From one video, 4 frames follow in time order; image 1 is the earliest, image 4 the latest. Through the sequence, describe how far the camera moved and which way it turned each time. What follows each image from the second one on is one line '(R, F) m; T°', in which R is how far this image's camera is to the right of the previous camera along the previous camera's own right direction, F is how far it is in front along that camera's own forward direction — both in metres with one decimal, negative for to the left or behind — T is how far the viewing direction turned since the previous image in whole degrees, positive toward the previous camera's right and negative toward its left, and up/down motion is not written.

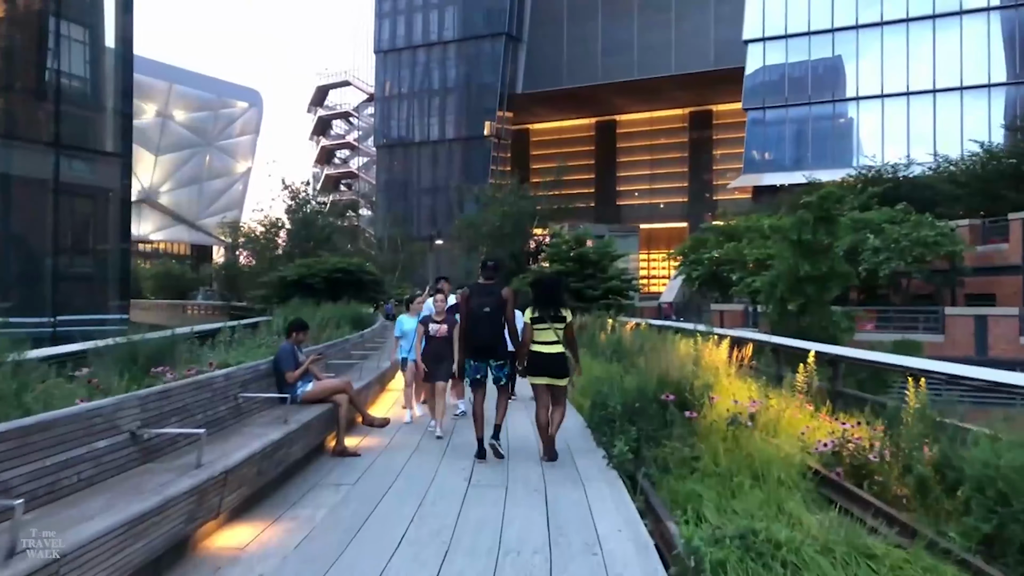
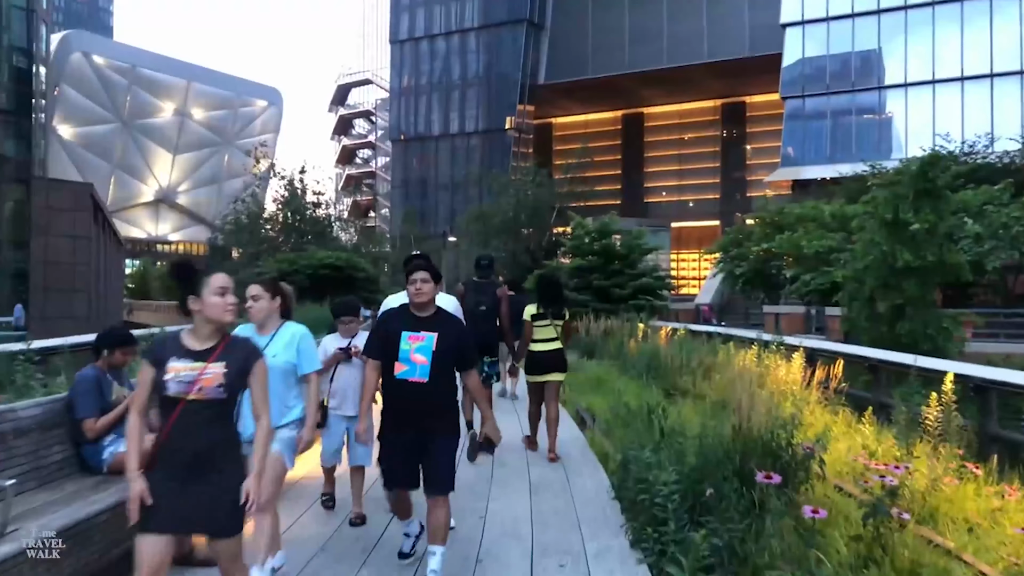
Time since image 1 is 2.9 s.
(+0.3, +3.3) m; -2°
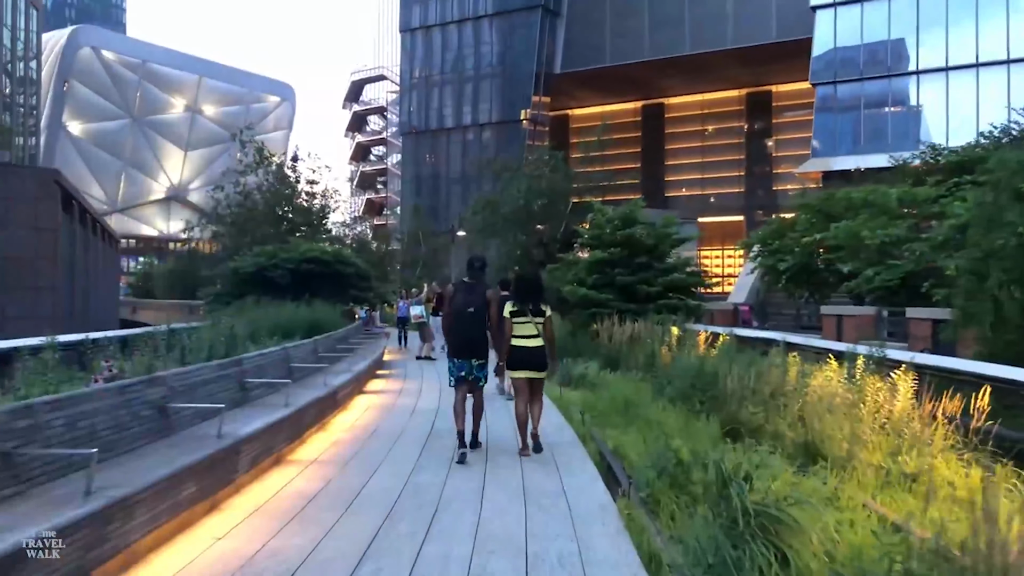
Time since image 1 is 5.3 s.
(+0.1, +2.8) m; -1°
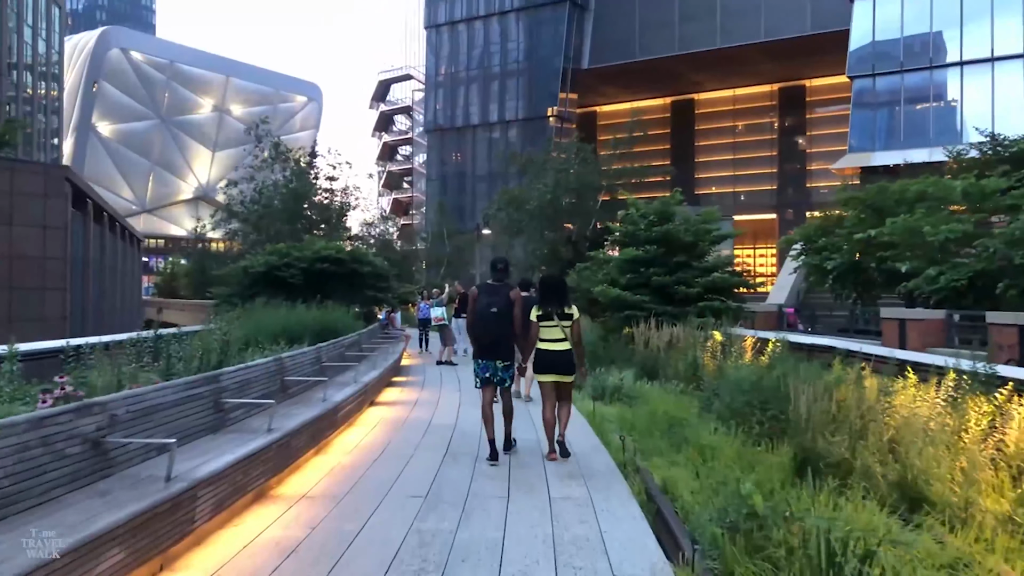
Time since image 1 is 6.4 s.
(0.0, +1.2) m; -2°
